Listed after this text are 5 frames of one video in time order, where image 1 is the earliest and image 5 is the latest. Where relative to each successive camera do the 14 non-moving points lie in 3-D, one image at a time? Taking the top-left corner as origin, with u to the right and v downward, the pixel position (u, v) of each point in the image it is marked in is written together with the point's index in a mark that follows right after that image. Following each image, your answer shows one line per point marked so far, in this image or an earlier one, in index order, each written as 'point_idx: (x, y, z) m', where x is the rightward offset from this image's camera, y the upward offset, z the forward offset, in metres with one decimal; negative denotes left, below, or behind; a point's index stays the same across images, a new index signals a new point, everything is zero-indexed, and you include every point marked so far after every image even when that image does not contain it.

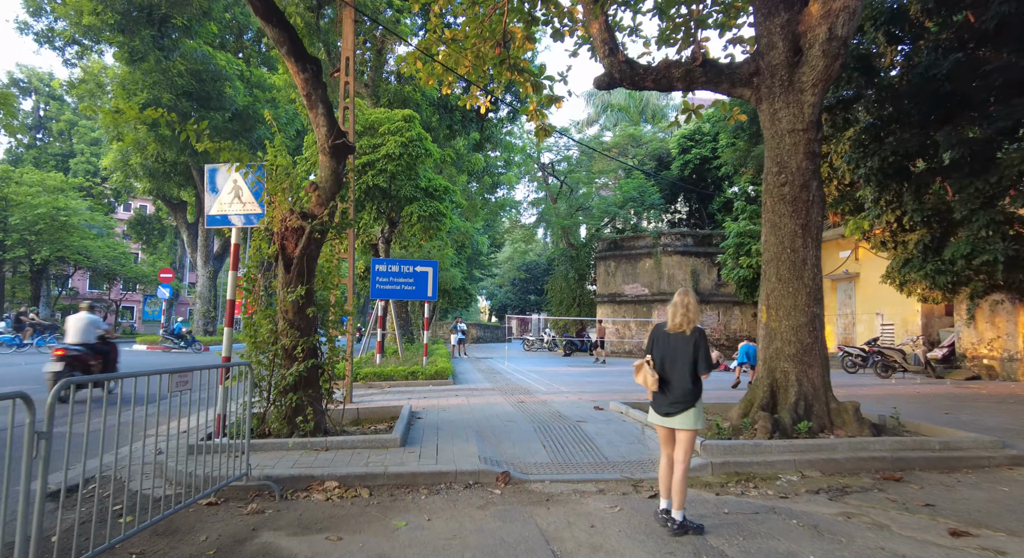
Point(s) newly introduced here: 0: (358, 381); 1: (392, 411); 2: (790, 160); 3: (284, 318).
0: (-3.0, -2.0, +11.3) m
1: (-1.6, -1.7, +7.5) m
2: (+2.9, +1.2, +6.0) m
3: (-2.2, -0.4, +5.7) m
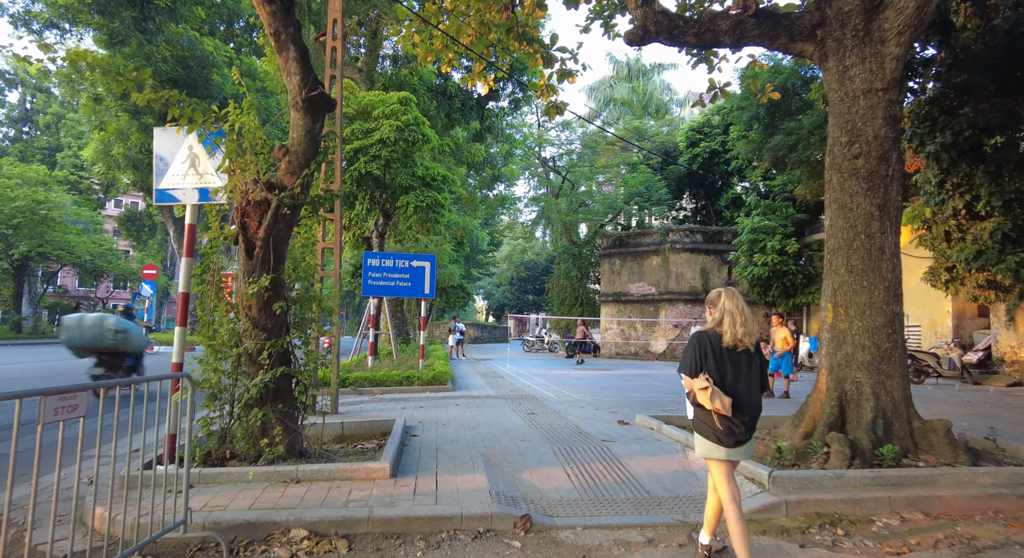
0: (-2.9, -1.9, +10.2) m
1: (-1.4, -1.6, +6.5) m
2: (+3.0, +1.3, +5.0) m
3: (-2.1, -0.3, +4.6) m
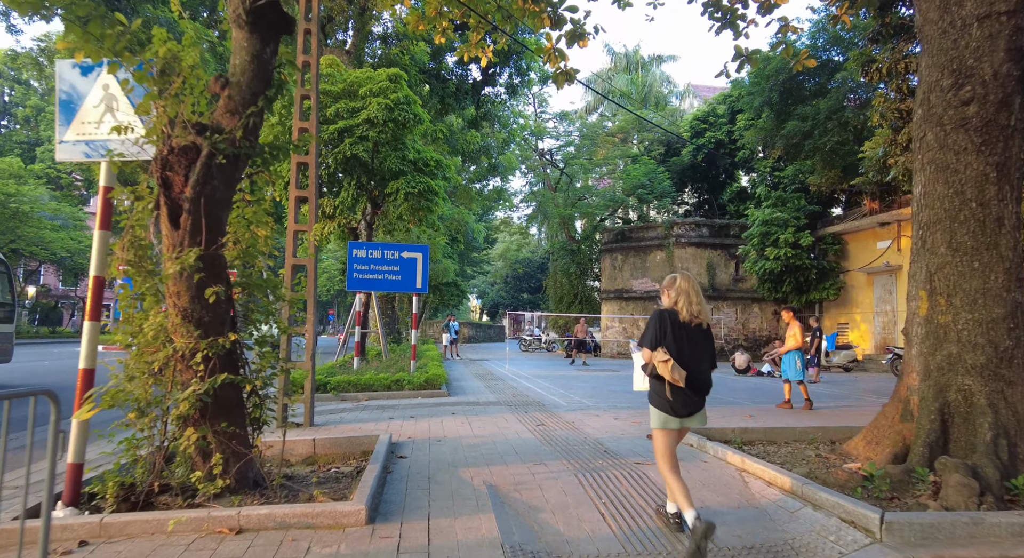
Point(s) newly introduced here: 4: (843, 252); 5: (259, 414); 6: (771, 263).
0: (-2.8, -1.8, +9.1) m
1: (-1.4, -1.5, +5.3) m
2: (+3.1, +1.4, +3.9) m
3: (-2.0, -0.2, +3.5) m
4: (+10.7, +0.9, +18.8) m
5: (-1.7, -0.9, +4.0) m
6: (+8.3, +0.5, +18.7) m
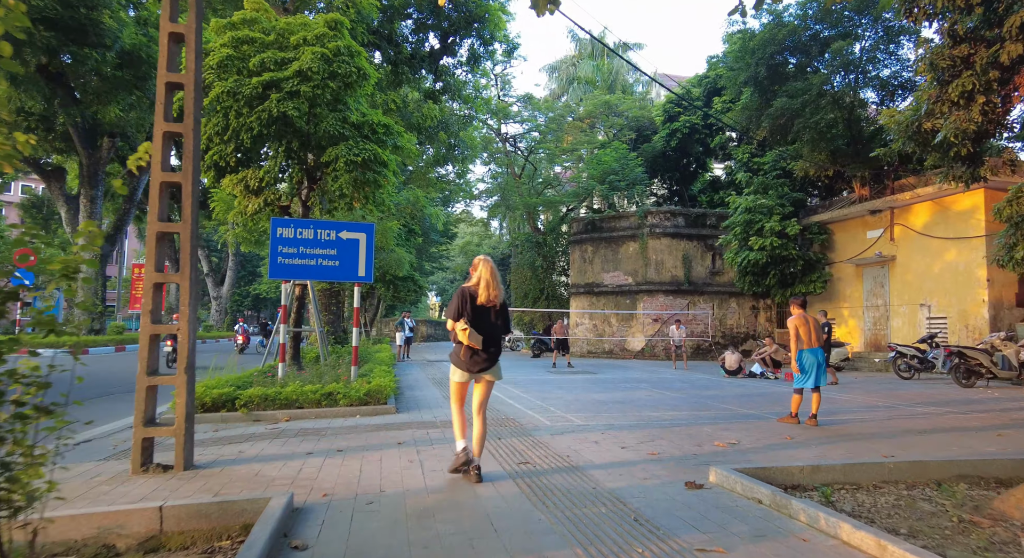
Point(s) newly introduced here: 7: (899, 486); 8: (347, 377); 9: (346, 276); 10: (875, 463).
0: (-3.3, -1.6, +6.9) m
1: (-1.5, -1.3, +3.3) m
2: (+3.0, +1.6, +2.2) m
3: (-2.0, 0.0, +1.4) m
4: (+9.6, +1.1, +17.6) m
5: (-1.8, -0.7, +1.9) m
6: (+7.2, +0.7, +17.3) m
7: (+2.6, -1.4, +4.0) m
8: (-2.4, -1.4, +8.5) m
9: (-2.6, 0.0, +9.1) m
10: (+2.6, -1.3, +4.1) m
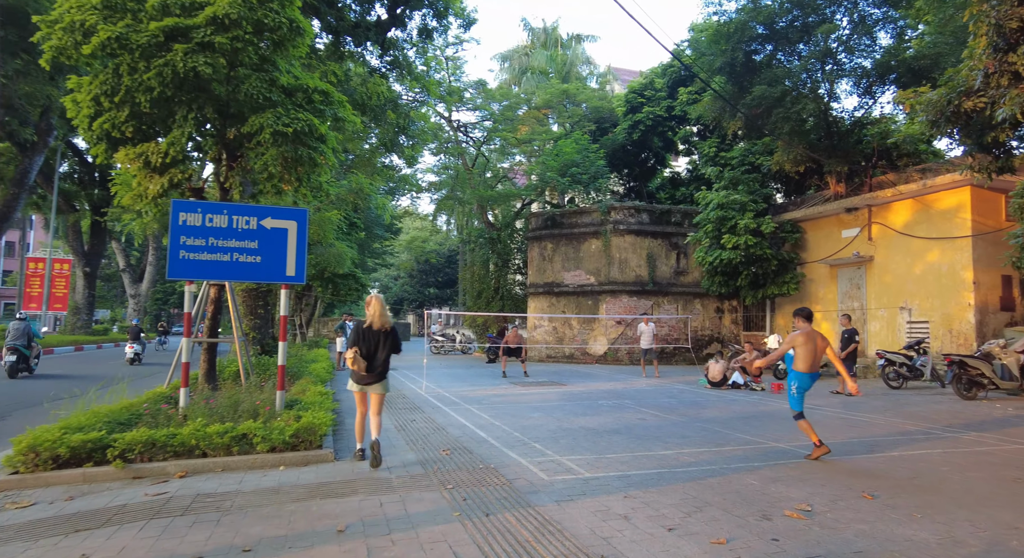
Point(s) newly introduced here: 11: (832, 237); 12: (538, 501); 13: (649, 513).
0: (-3.4, -1.6, +4.9) m
1: (-1.3, -1.3, +1.5) m
2: (+3.3, +1.5, +0.8) m
3: (-1.7, 0.0, -0.4) m
4: (+8.3, +1.1, +16.8) m
5: (-1.5, -0.8, +0.1) m
6: (+6.0, +0.7, +16.2) m
7: (+2.7, -1.5, +2.6) m
8: (-2.7, -1.4, +6.6) m
9: (-3.0, 0.0, +7.2) m
10: (+2.6, -1.4, +2.7) m
11: (+8.7, +1.2, +15.9) m
12: (+0.2, -1.6, +4.2) m
13: (+0.9, -1.5, +3.9) m
